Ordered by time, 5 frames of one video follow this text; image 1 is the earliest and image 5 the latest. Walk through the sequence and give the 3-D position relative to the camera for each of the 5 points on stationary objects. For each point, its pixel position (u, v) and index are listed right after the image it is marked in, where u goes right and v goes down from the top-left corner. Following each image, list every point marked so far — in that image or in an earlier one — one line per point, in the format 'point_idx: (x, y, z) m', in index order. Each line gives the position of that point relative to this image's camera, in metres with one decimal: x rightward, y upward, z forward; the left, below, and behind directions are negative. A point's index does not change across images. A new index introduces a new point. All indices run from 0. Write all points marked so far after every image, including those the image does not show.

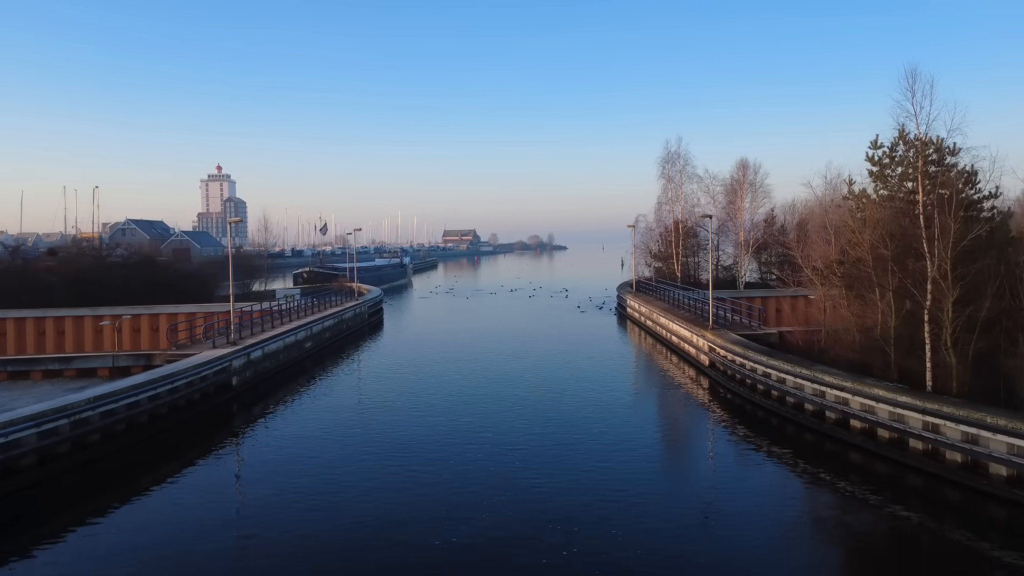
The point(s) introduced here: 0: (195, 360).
0: (-8.5, -1.9, +18.0) m
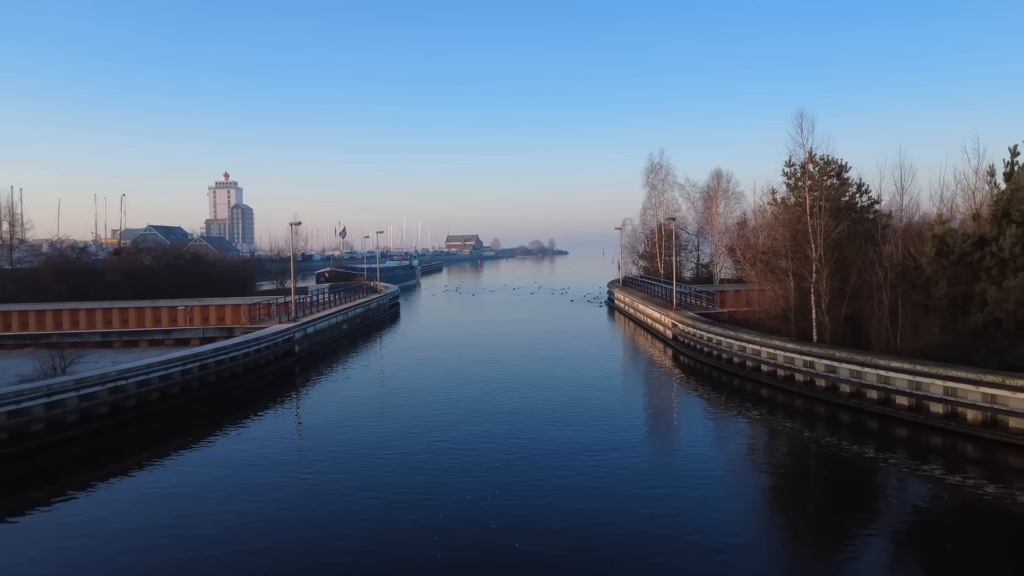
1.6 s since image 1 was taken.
0: (-8.4, -1.5, +22.8) m
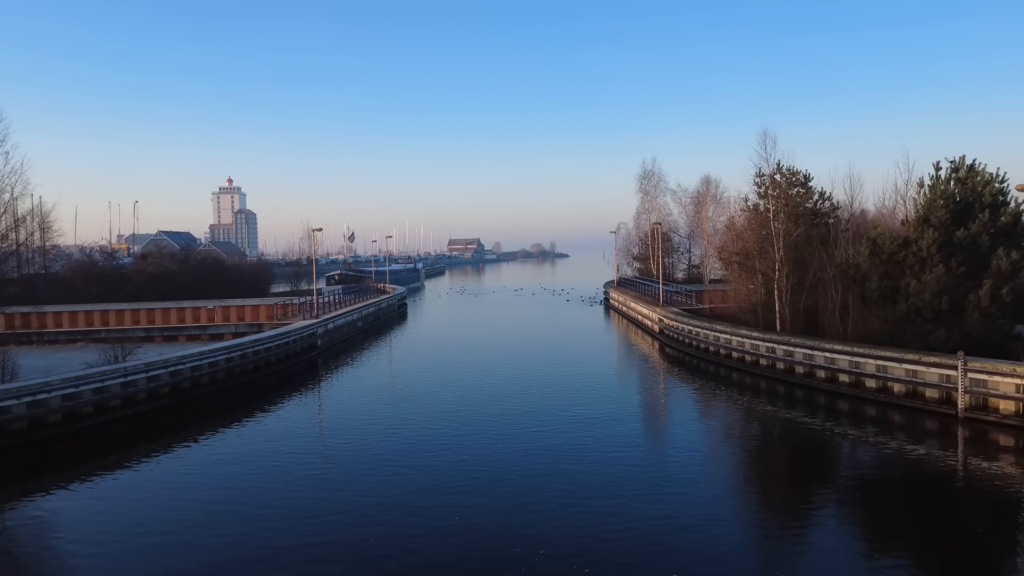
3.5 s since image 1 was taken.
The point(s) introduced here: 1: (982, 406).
0: (-8.4, -1.5, +25.2) m
1: (+9.7, -2.5, +13.5) m
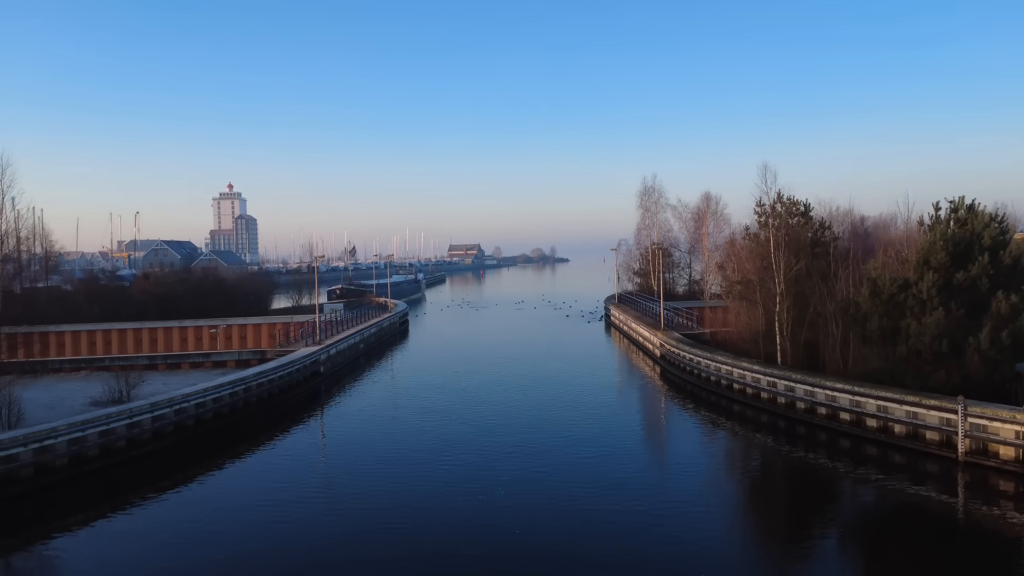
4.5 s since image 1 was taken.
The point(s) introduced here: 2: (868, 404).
0: (-8.3, -2.6, +25.3) m
1: (+9.8, -3.4, +13.6) m
2: (+8.6, -2.8, +15.8) m
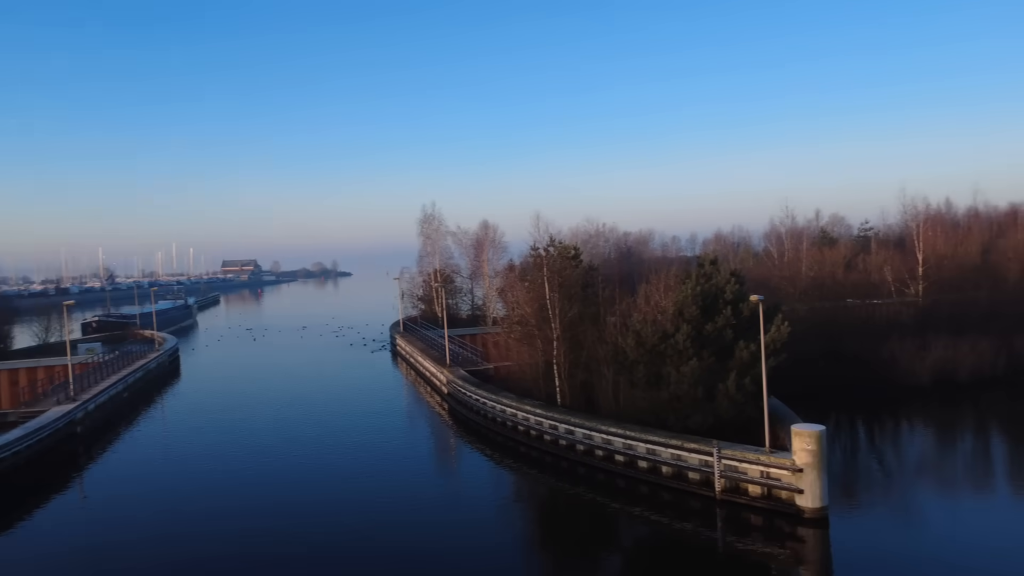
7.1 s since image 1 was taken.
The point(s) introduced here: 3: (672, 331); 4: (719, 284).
0: (-15.7, -4.3, +20.8) m
1: (+5.2, -4.7, +15.3) m
2: (+3.4, -4.1, +17.0) m
3: (+4.2, -1.1, +16.8) m
4: (+5.5, +0.1, +17.1) m
